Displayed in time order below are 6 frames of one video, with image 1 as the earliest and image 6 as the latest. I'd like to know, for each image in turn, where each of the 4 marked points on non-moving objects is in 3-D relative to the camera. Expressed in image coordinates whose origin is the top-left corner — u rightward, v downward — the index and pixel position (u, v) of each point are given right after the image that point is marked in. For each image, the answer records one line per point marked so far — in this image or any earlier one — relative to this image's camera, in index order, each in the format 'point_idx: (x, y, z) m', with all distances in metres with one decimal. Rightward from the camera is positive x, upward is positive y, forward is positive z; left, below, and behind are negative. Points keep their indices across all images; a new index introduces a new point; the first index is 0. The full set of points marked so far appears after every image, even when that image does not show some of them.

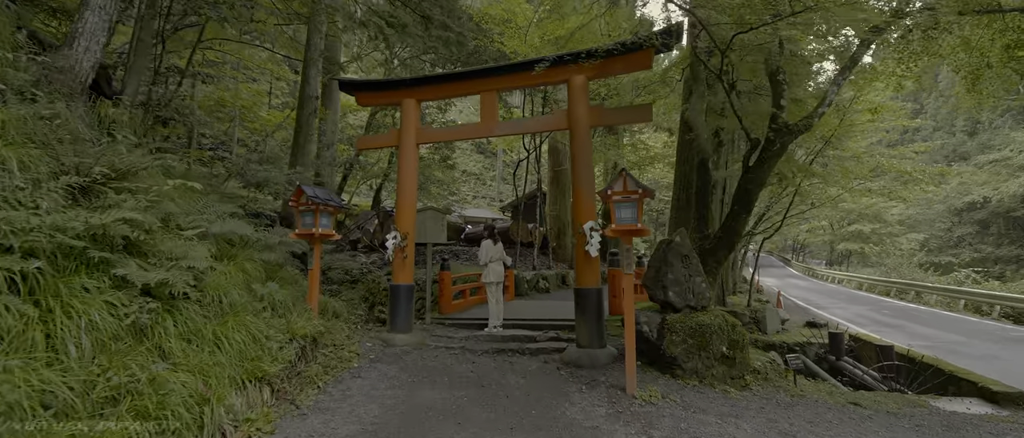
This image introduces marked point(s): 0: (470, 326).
0: (-0.7, -1.8, +7.8) m
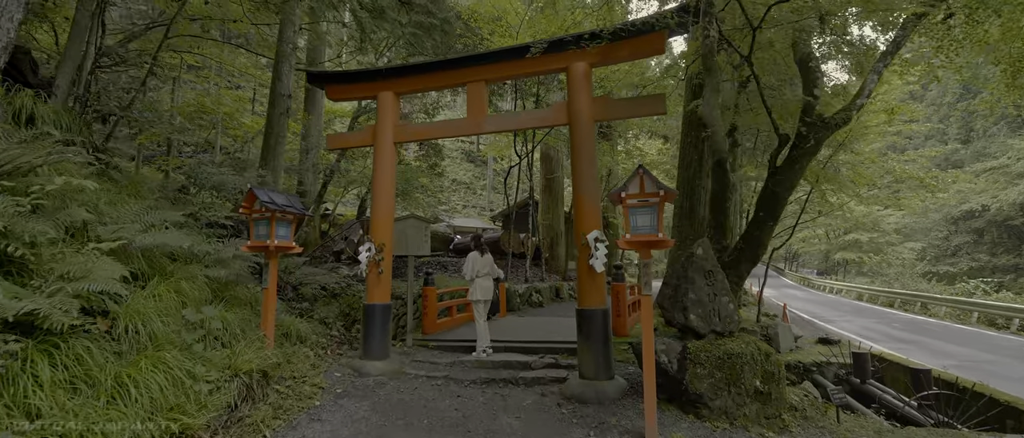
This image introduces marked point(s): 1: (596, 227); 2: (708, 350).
0: (-0.8, -1.9, +6.9) m
1: (+0.9, -0.1, +5.2) m
2: (+1.8, -1.2, +4.3) m
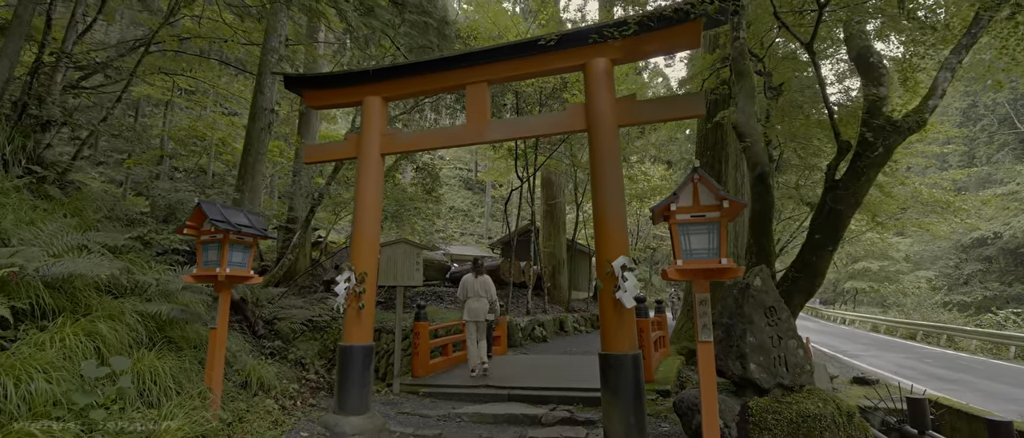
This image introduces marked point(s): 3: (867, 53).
0: (-0.7, -2.2, +5.9) m
1: (+1.0, -0.3, +4.2) m
2: (+1.8, -1.3, +3.3) m
3: (+4.0, +1.9, +5.3) m
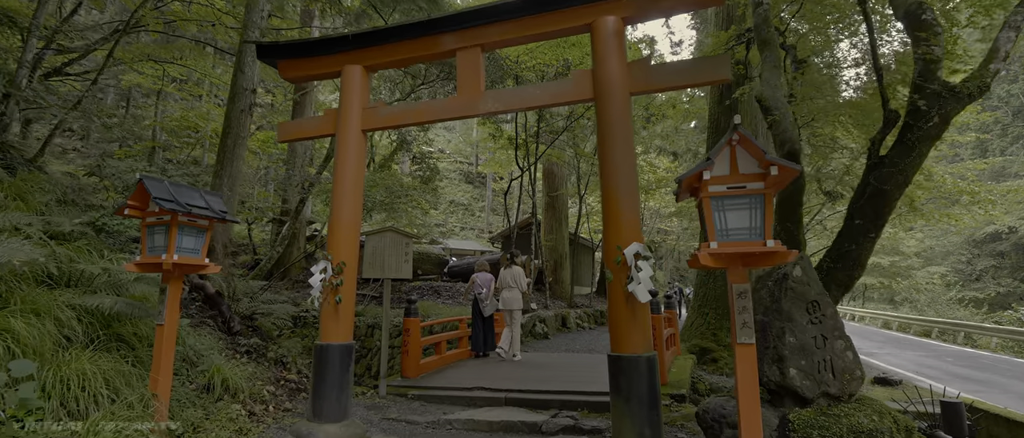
0: (-0.8, -2.1, +5.4) m
1: (+1.0, -0.2, +3.7) m
2: (+1.8, -1.2, +2.7) m
3: (+4.0, +2.0, +4.7) m
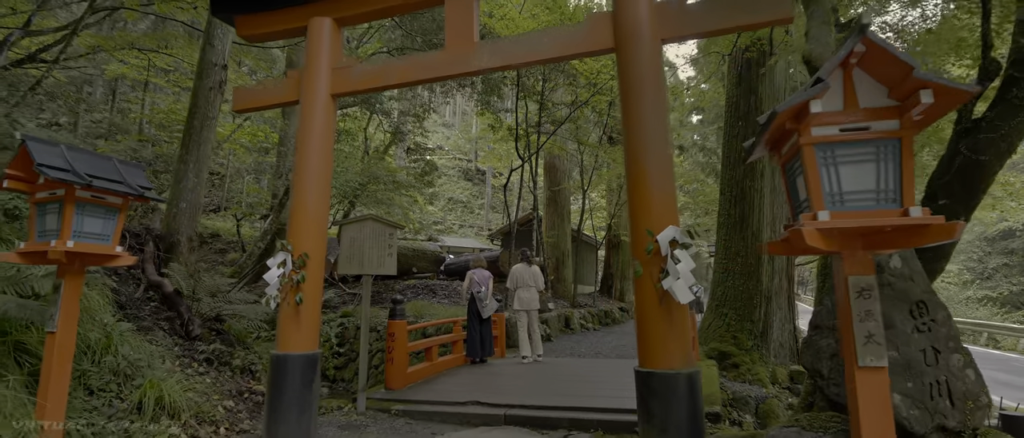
0: (-0.8, -1.9, +4.6) m
1: (+1.0, 0.0, +2.9) m
2: (+1.8, -1.1, +2.0) m
3: (+4.0, +2.2, +3.9) m
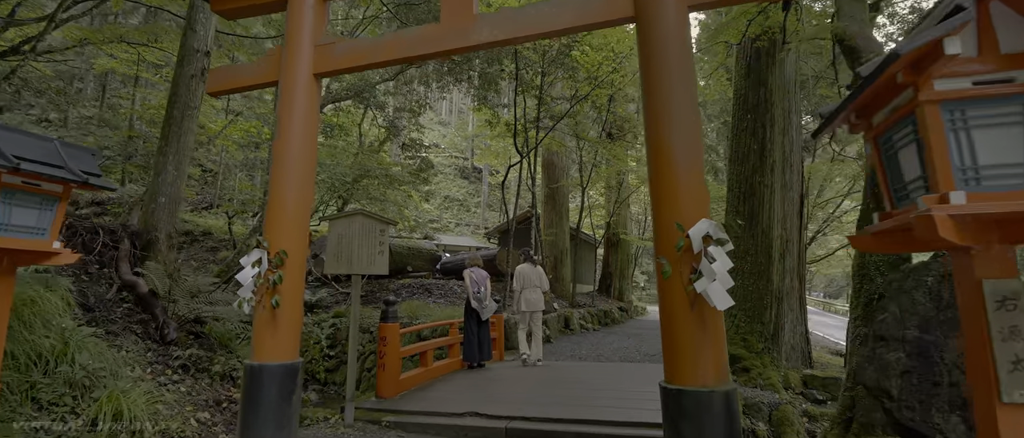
0: (-0.7, -1.9, +4.2) m
1: (+1.0, 0.0, +2.5) m
2: (+1.8, -1.0, +1.6) m
3: (+4.0, +2.2, +3.6) m
